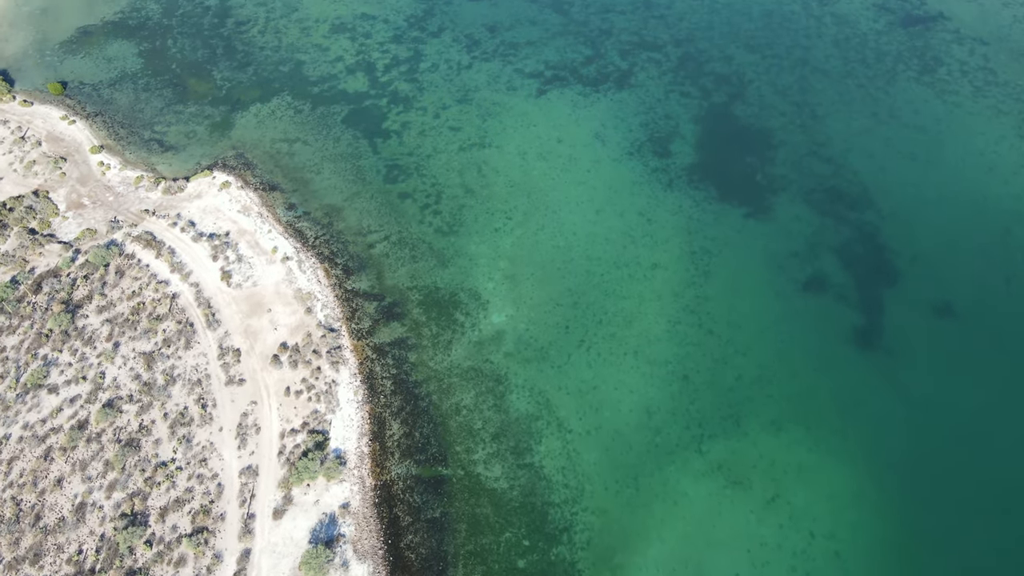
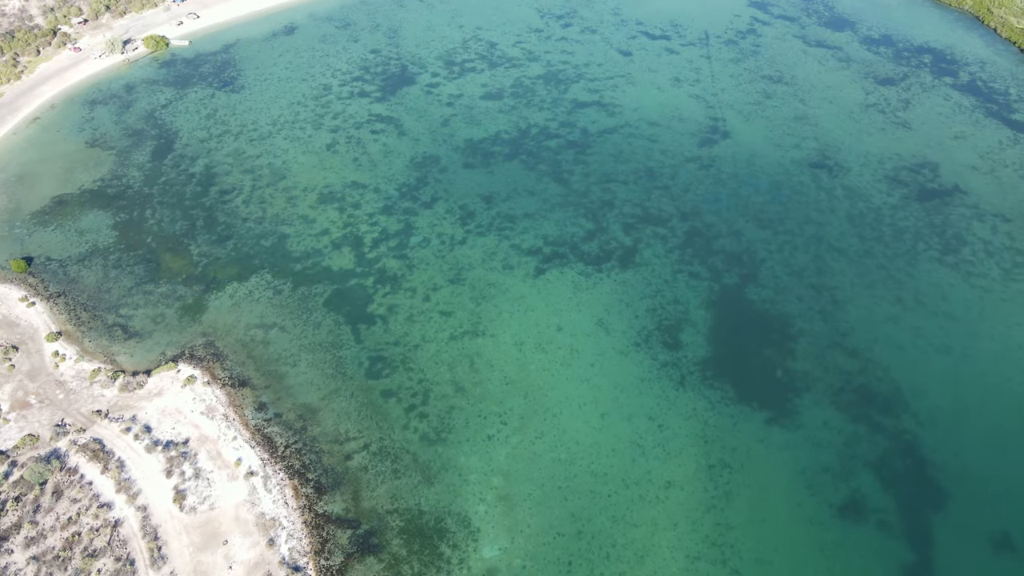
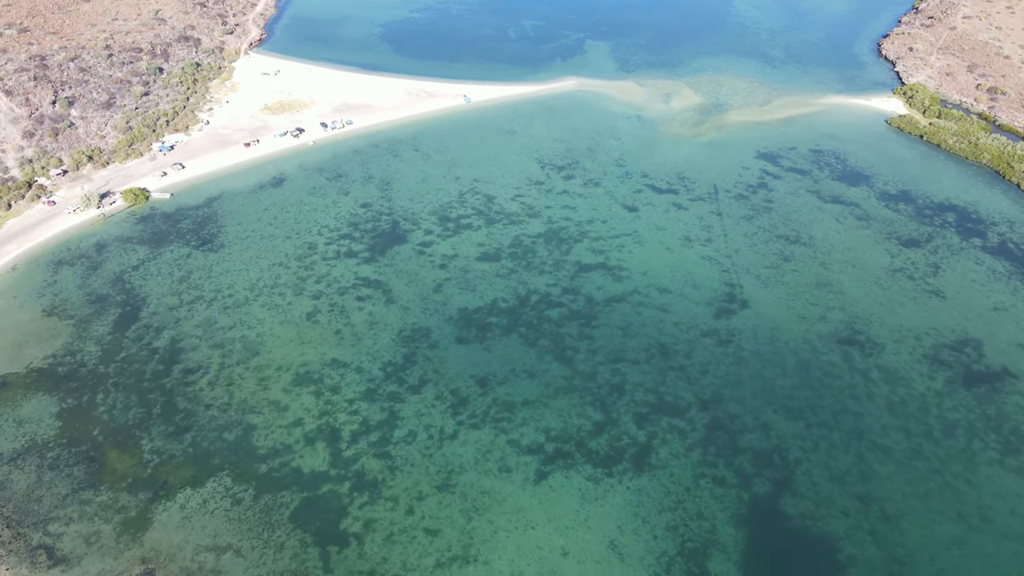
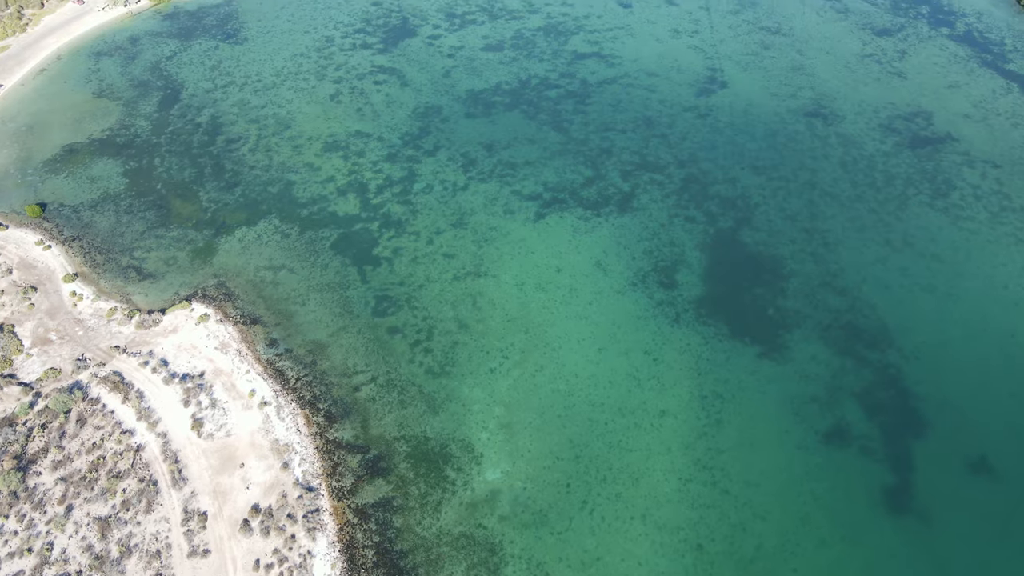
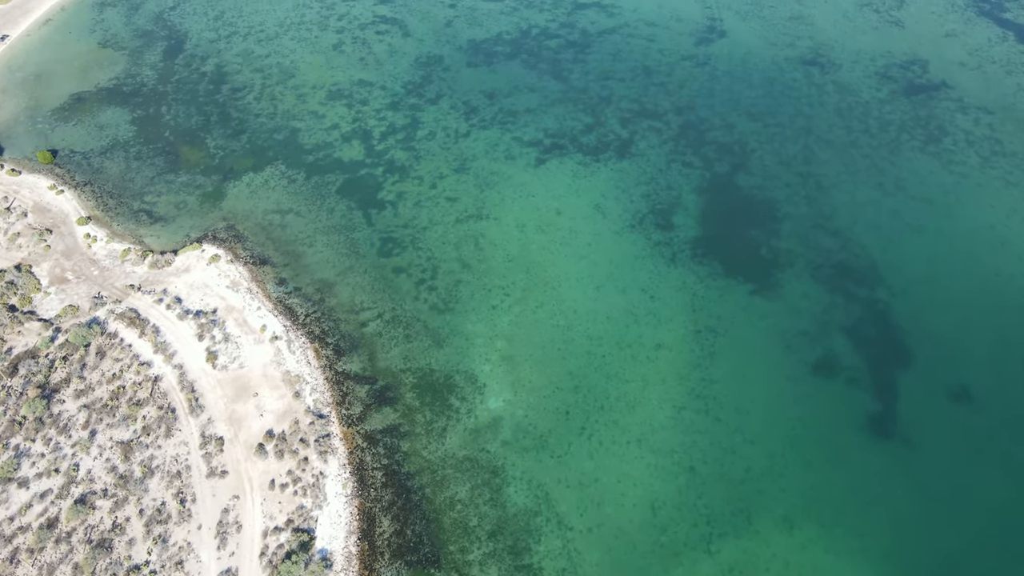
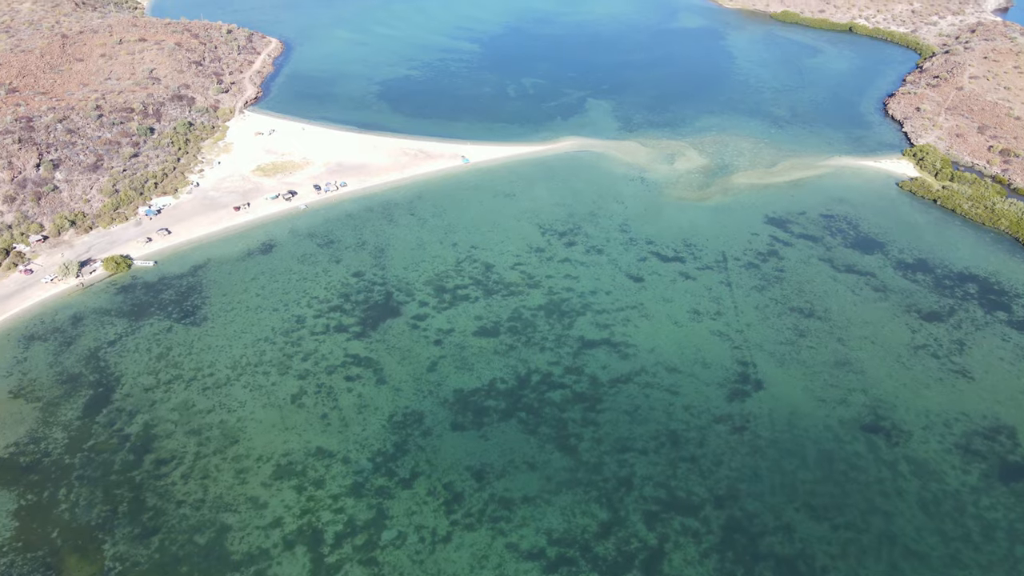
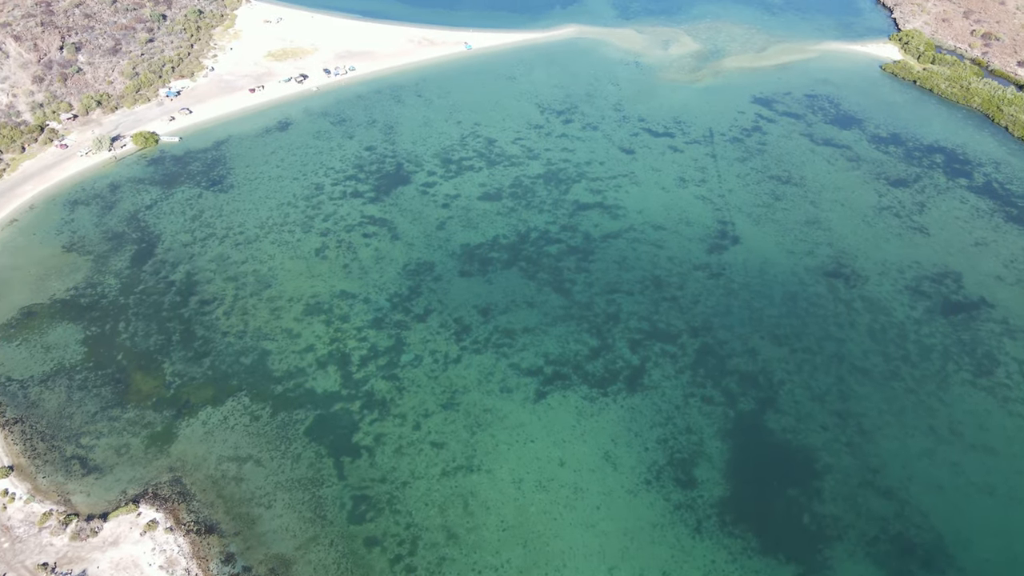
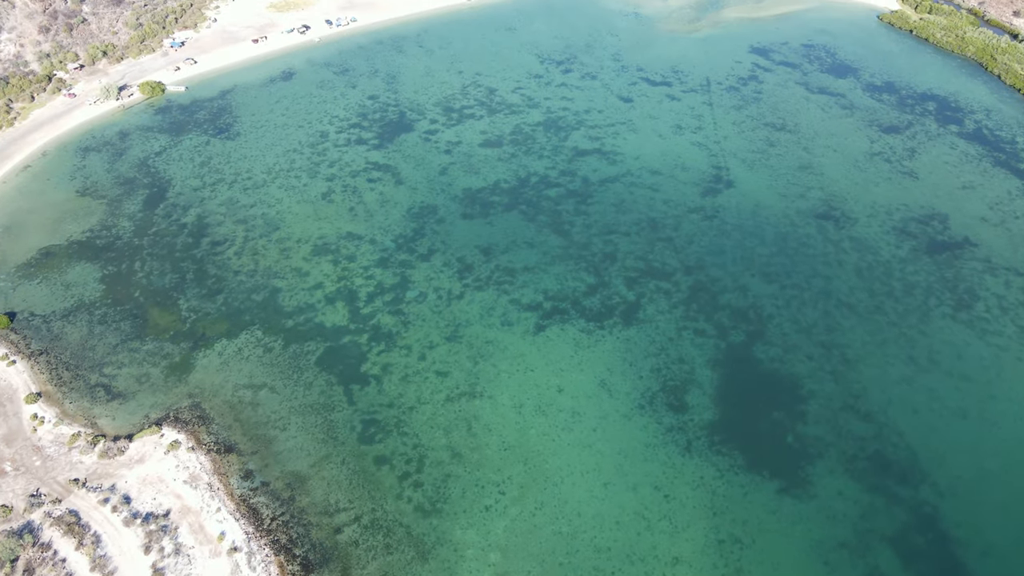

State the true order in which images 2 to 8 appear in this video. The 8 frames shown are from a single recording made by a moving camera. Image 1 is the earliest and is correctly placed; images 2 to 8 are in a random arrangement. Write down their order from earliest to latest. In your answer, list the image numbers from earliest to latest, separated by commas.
5, 4, 2, 8, 7, 3, 6
